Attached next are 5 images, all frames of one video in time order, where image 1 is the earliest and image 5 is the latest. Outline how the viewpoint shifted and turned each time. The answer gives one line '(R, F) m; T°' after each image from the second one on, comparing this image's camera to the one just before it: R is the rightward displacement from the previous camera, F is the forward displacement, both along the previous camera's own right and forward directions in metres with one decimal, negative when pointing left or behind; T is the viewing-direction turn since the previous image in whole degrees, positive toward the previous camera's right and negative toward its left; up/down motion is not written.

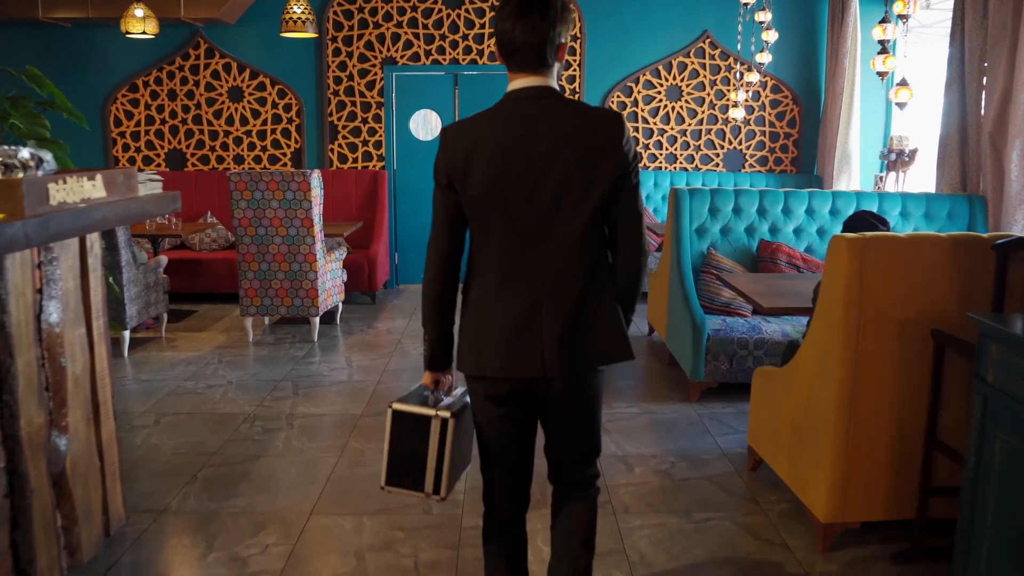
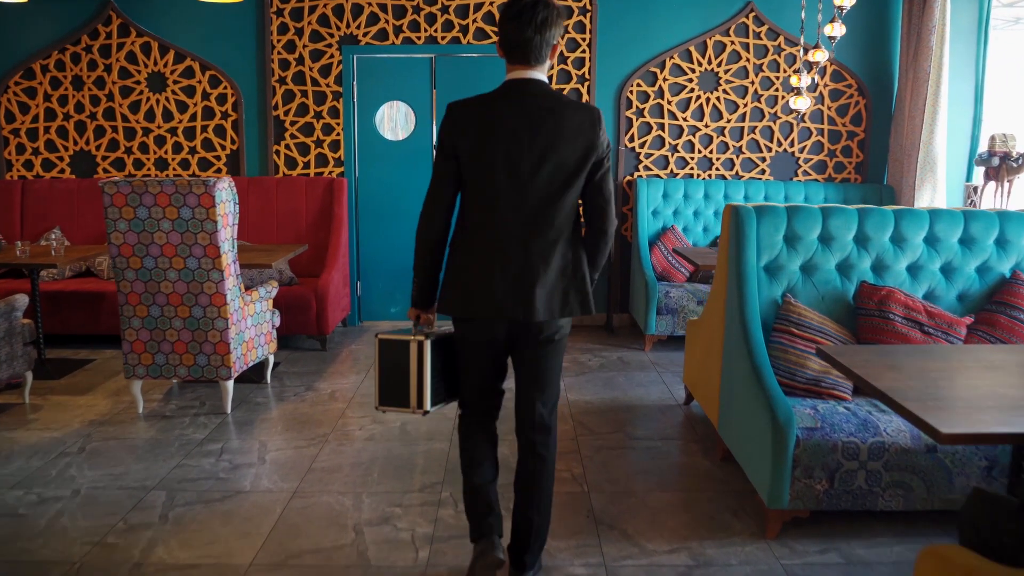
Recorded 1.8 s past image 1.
(+0.1, +1.5) m; 0°
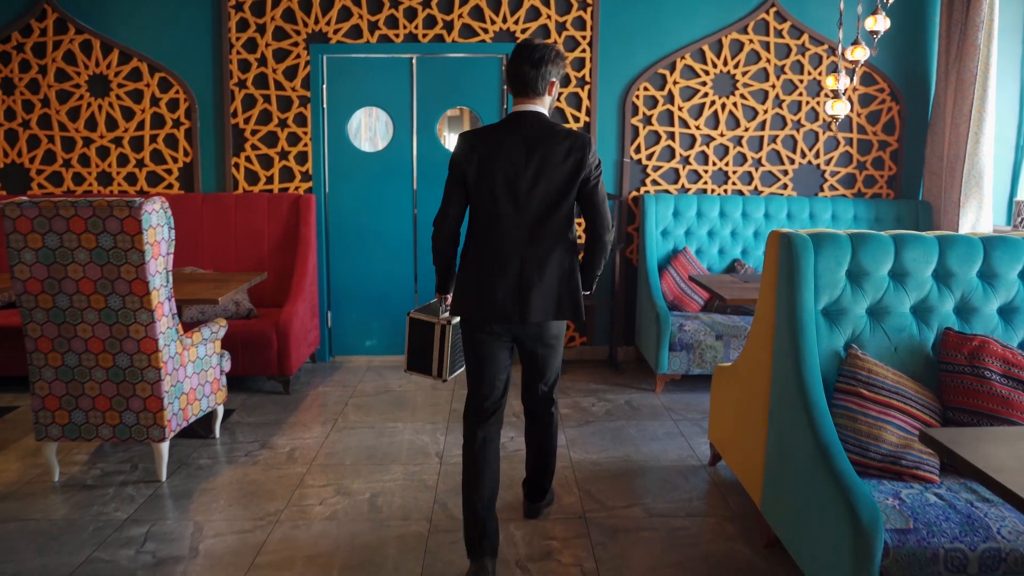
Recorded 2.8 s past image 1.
(0.0, +0.6) m; +1°
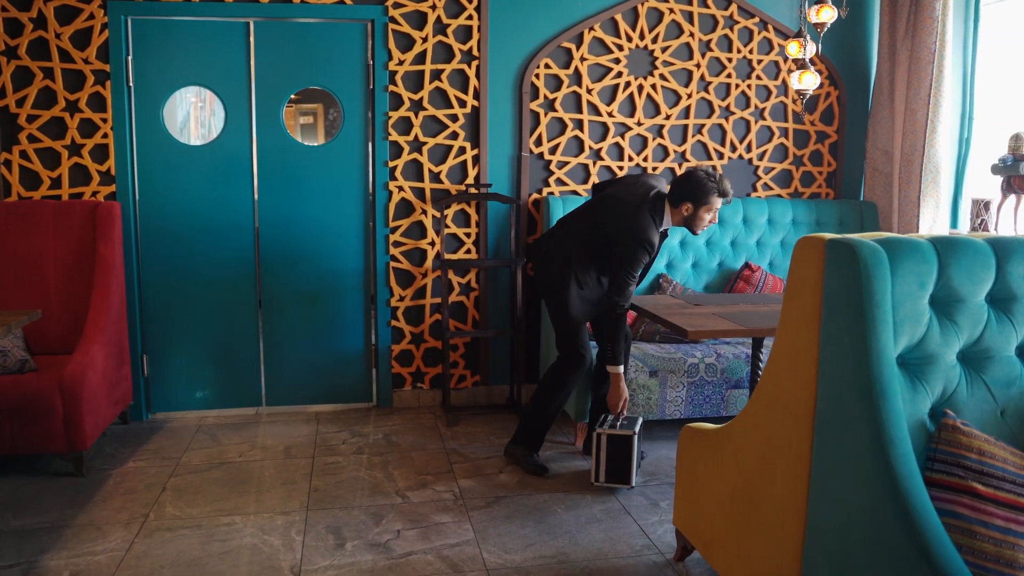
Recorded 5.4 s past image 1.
(-0.1, +1.0) m; +9°
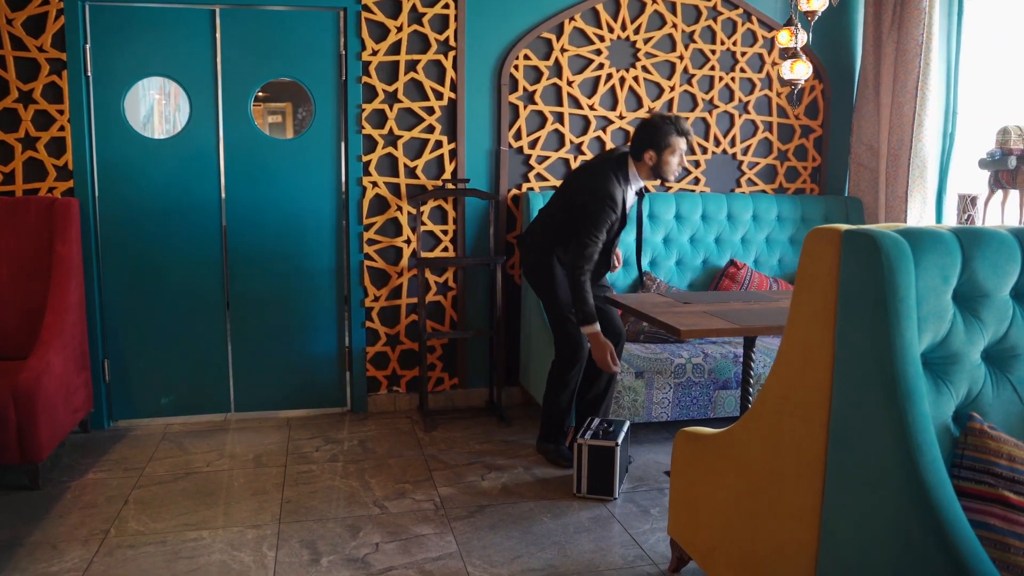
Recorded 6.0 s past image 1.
(0.0, +0.1) m; +2°
